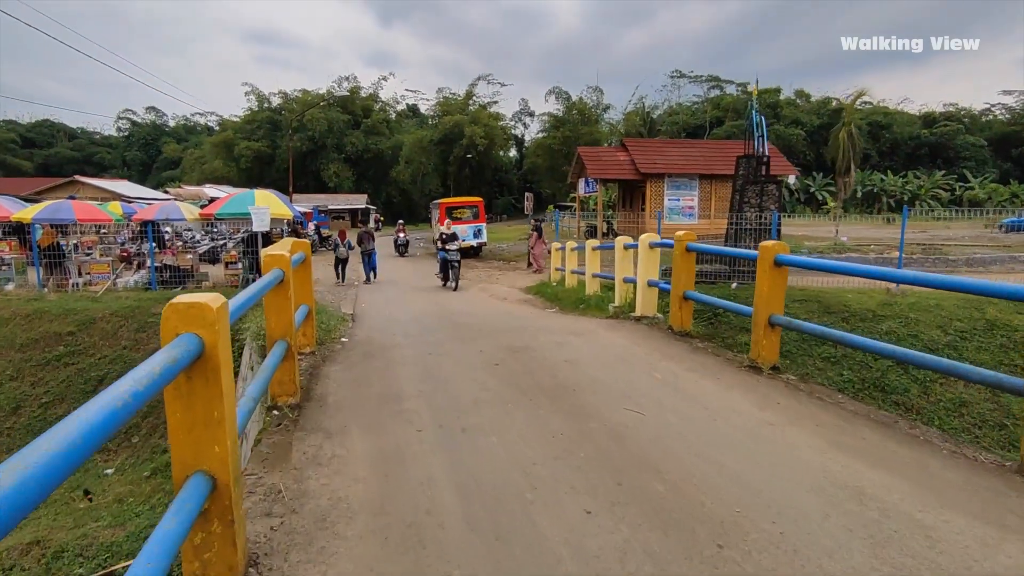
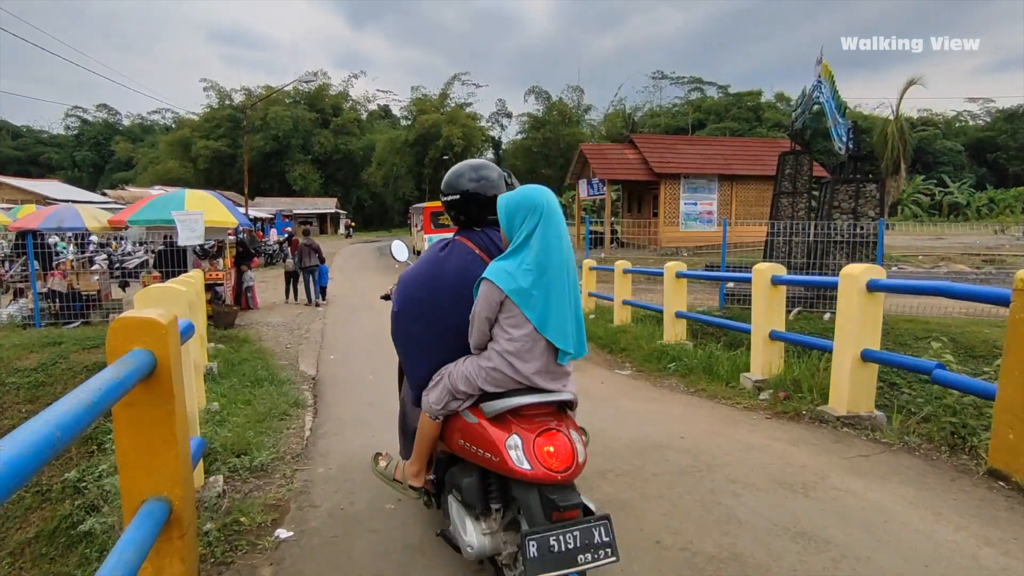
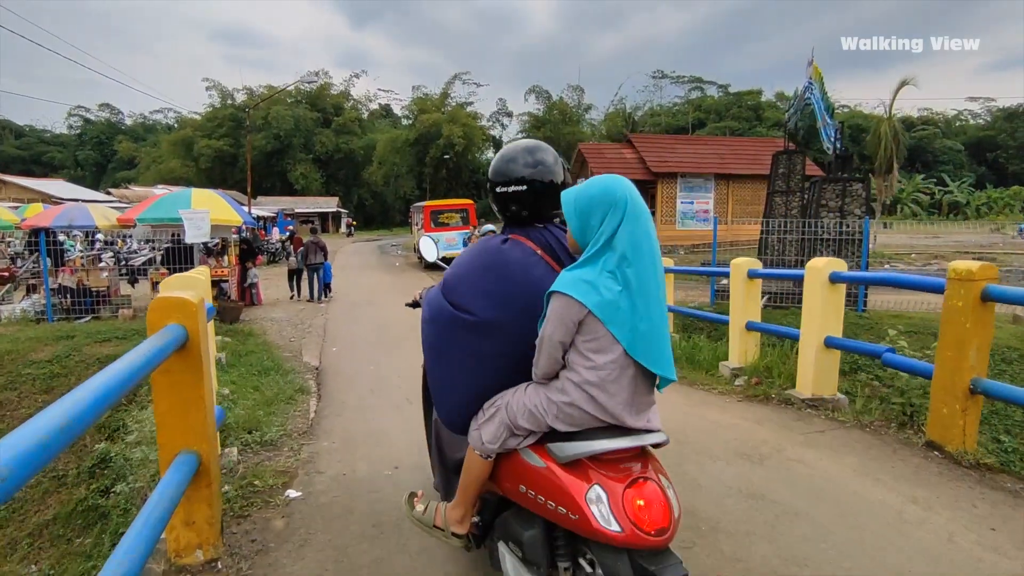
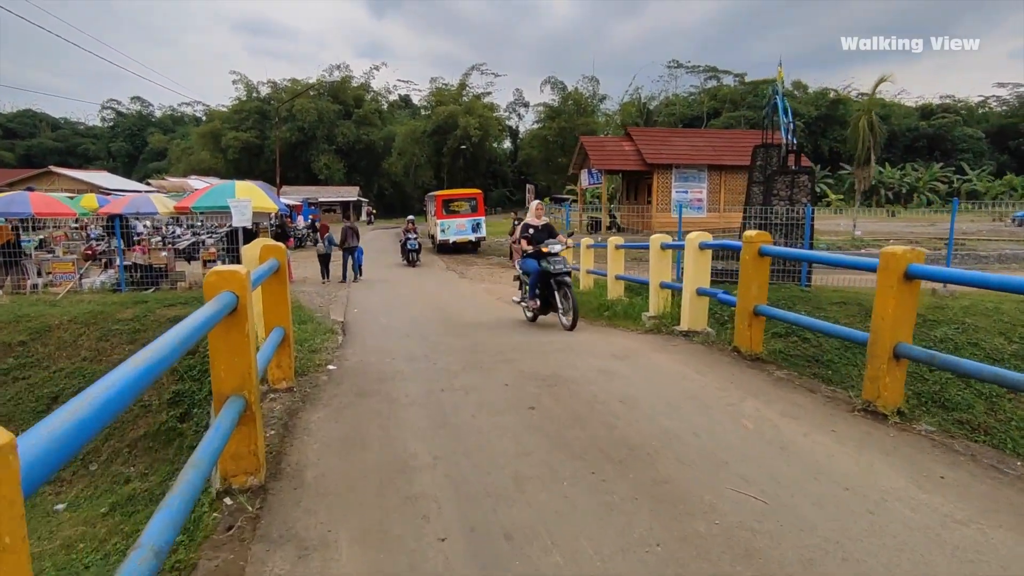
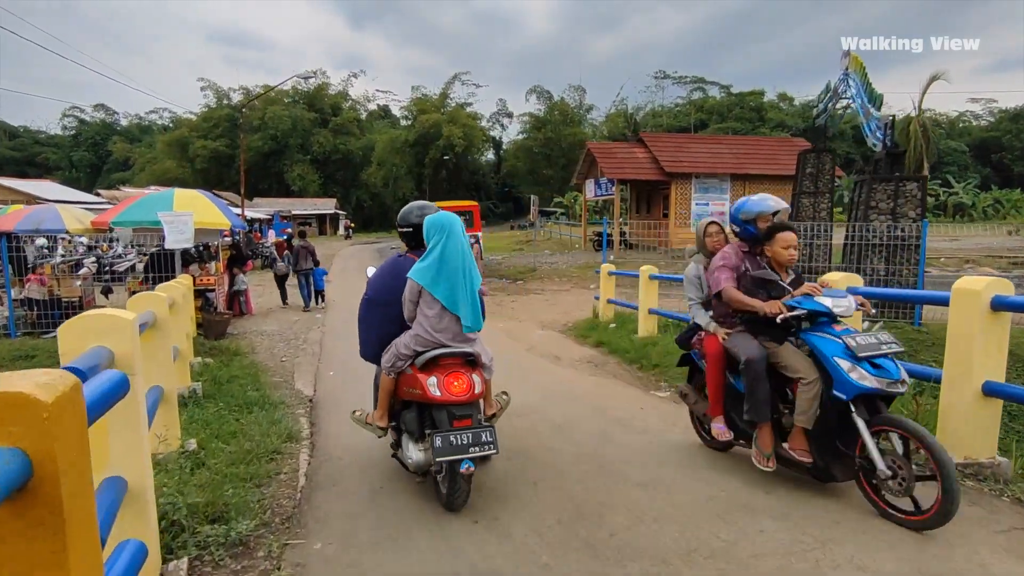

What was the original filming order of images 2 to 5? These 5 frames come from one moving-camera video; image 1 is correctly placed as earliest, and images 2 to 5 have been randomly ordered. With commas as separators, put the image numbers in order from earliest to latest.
4, 3, 2, 5
